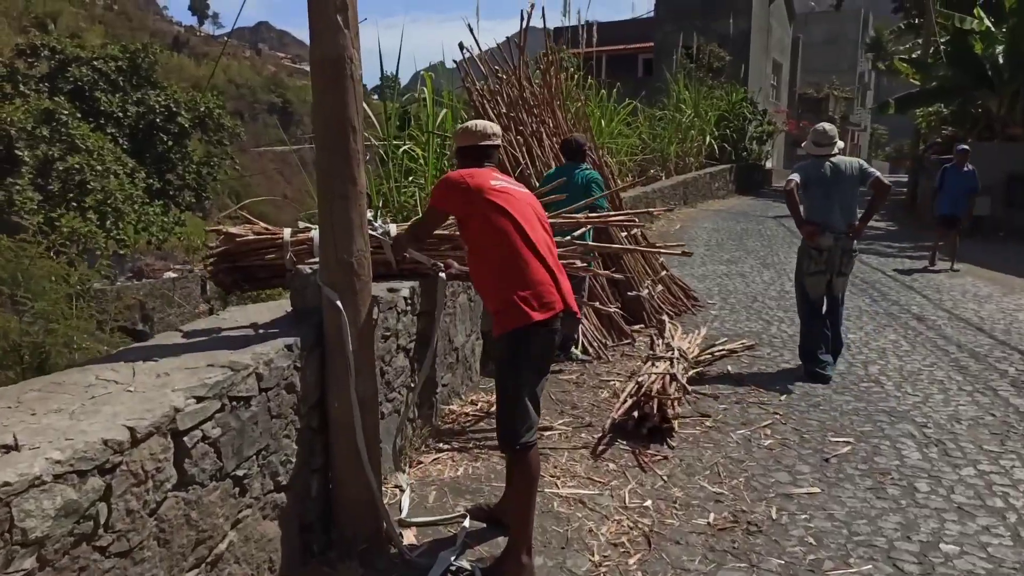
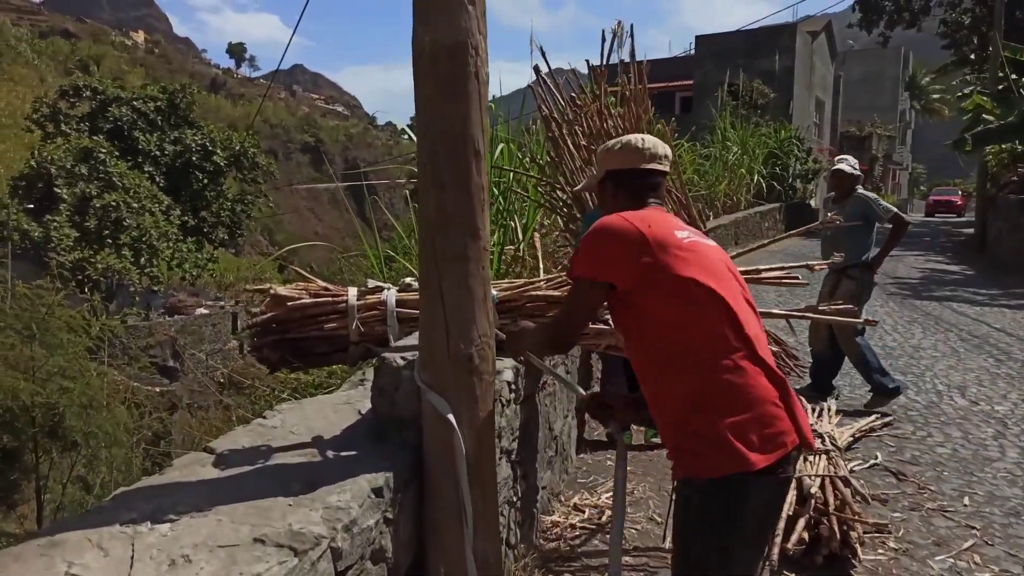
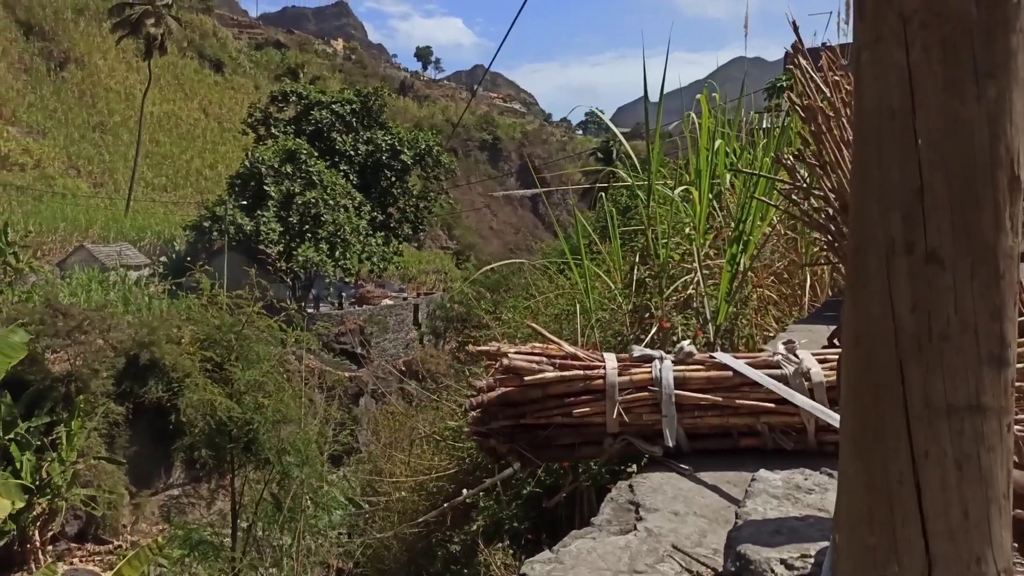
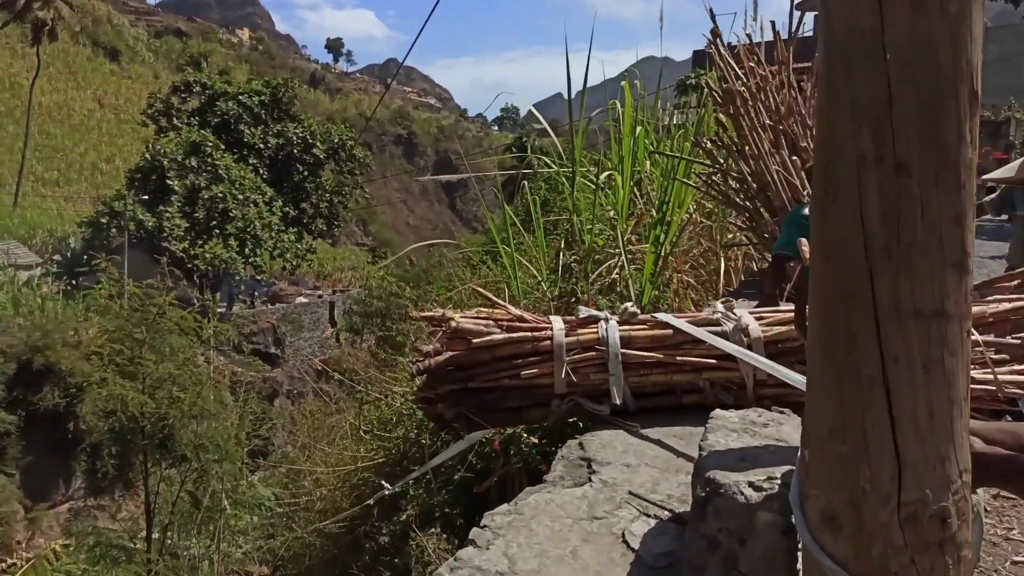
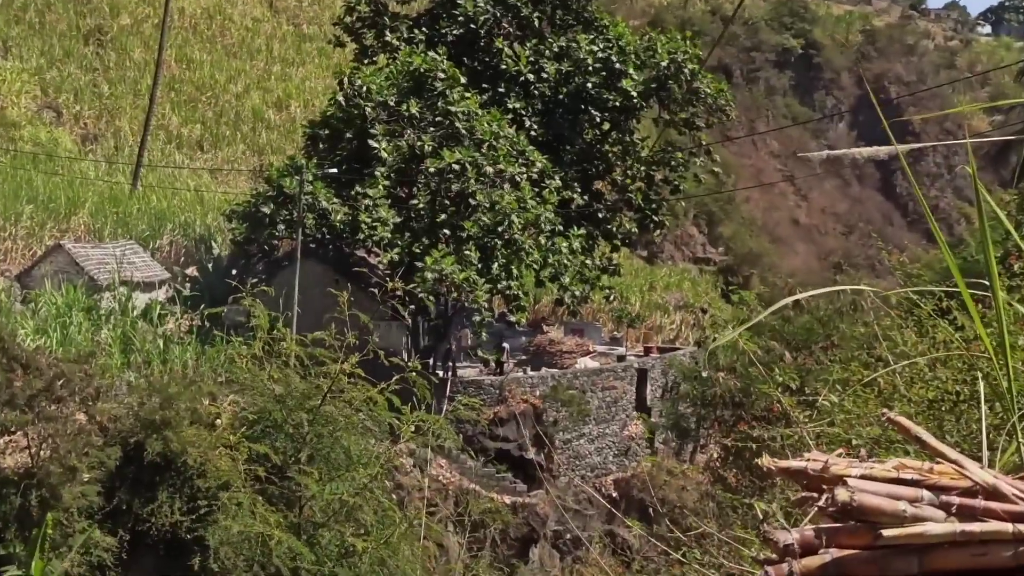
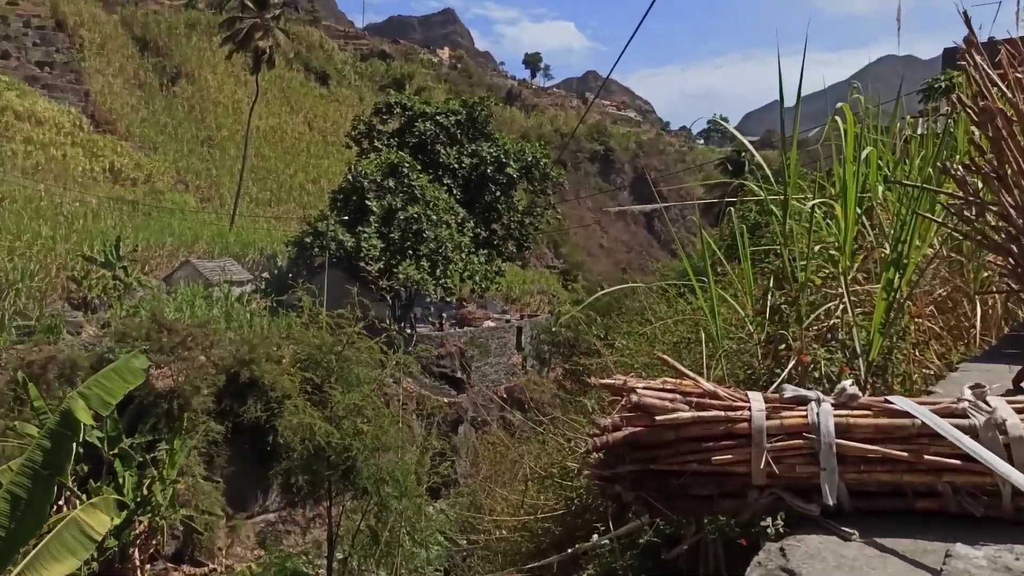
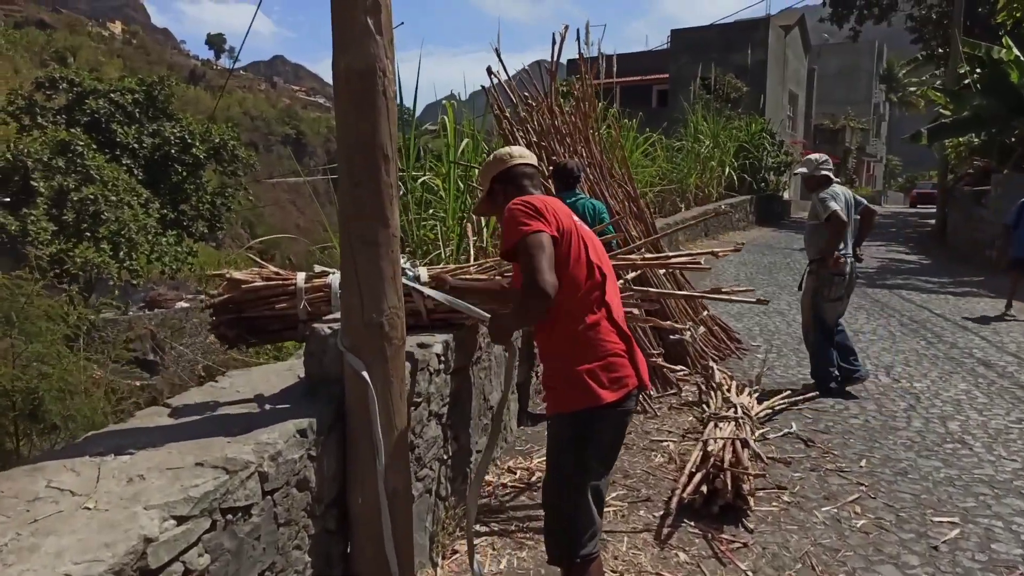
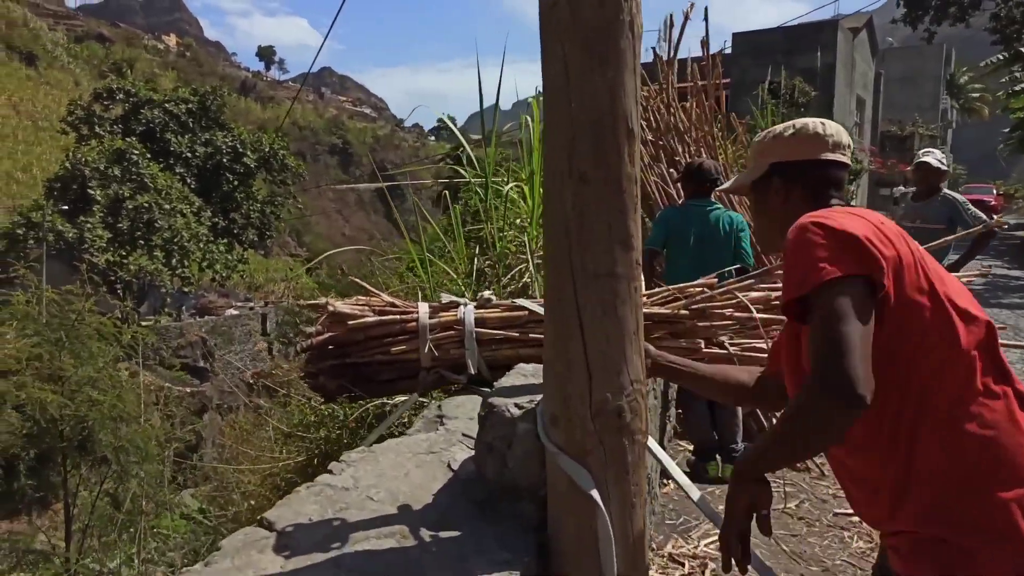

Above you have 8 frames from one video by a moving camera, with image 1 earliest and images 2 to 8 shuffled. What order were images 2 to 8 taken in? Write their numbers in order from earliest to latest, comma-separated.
7, 2, 8, 4, 3, 6, 5
